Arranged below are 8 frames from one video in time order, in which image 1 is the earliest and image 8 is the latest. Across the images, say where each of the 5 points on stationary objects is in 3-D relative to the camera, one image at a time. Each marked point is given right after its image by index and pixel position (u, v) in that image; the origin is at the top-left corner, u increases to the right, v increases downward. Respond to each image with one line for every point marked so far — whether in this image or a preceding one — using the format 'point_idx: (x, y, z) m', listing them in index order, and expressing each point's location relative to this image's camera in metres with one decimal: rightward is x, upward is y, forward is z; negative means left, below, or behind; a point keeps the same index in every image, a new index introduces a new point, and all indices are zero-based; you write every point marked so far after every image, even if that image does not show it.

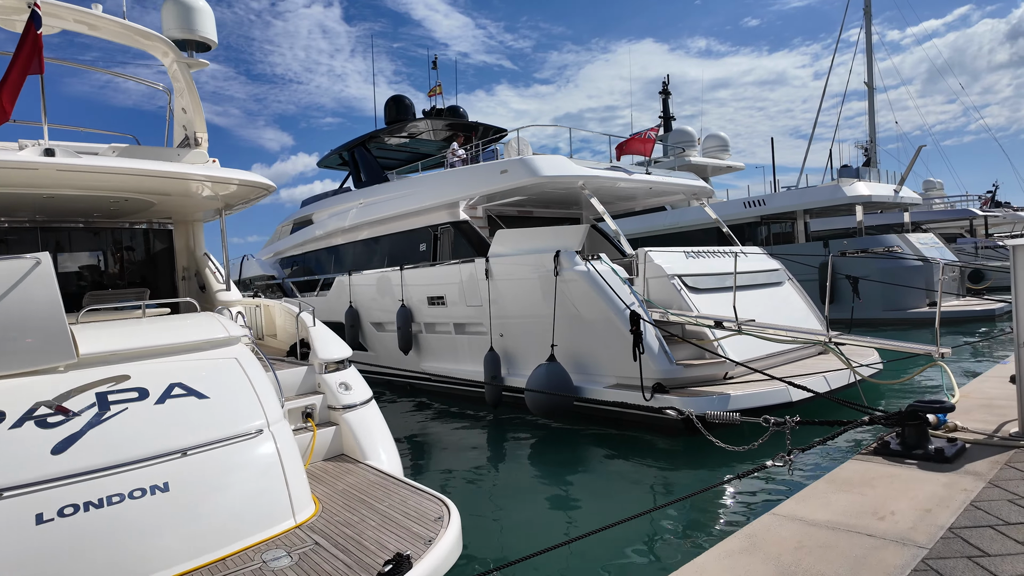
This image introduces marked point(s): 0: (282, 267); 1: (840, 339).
0: (-4.9, +0.5, +13.0) m
1: (+2.6, -0.4, +4.9) m
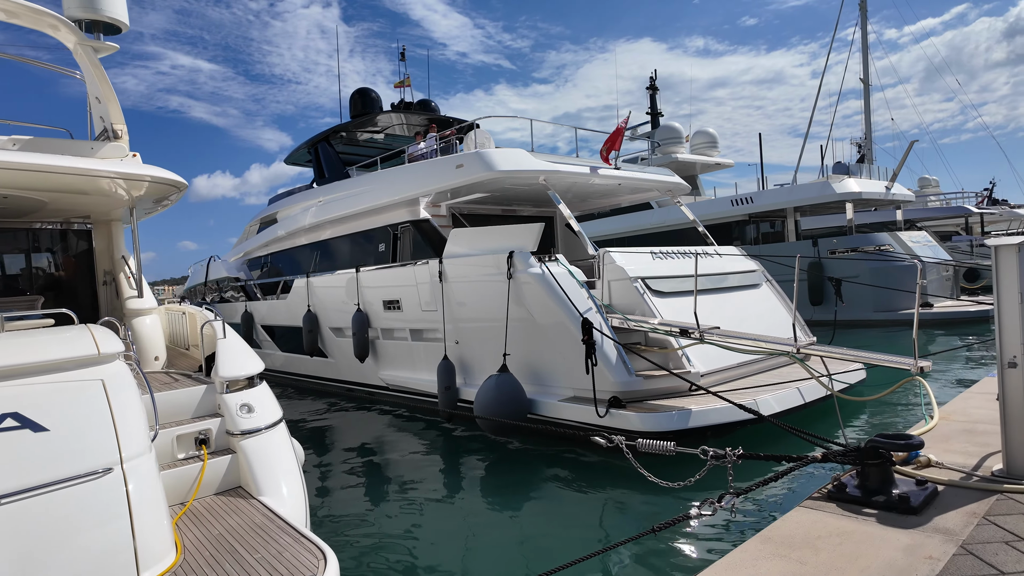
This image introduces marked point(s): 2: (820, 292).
0: (-5.4, +0.4, +12.5) m
1: (+2.1, -0.4, +4.4) m
2: (+7.1, -0.1, +14.0) m
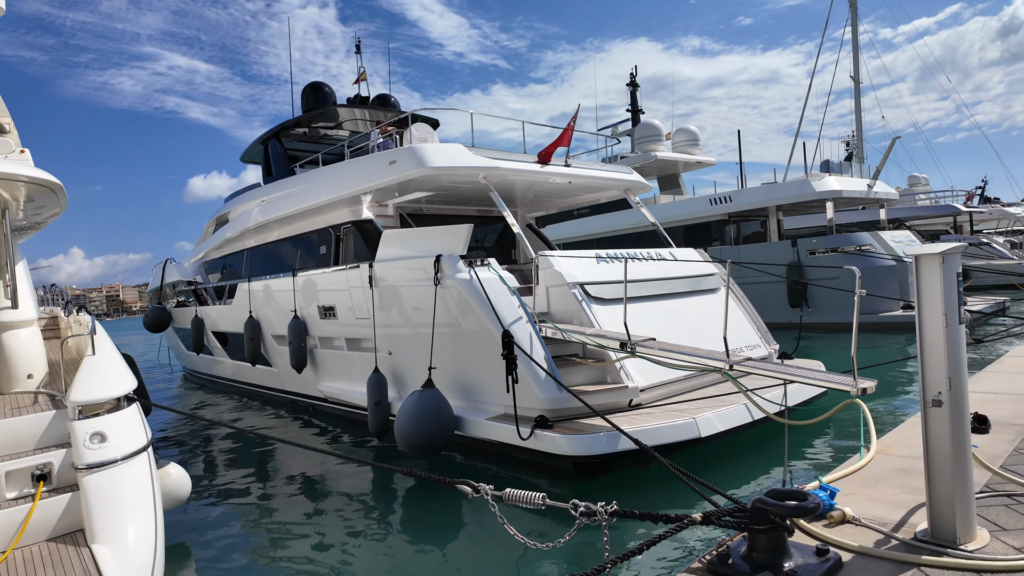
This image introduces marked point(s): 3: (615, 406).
0: (-6.1, +0.3, +12.0) m
1: (+1.5, -0.5, +3.9) m
2: (+6.4, -0.2, +13.5) m
3: (+0.8, -0.9, +4.8) m
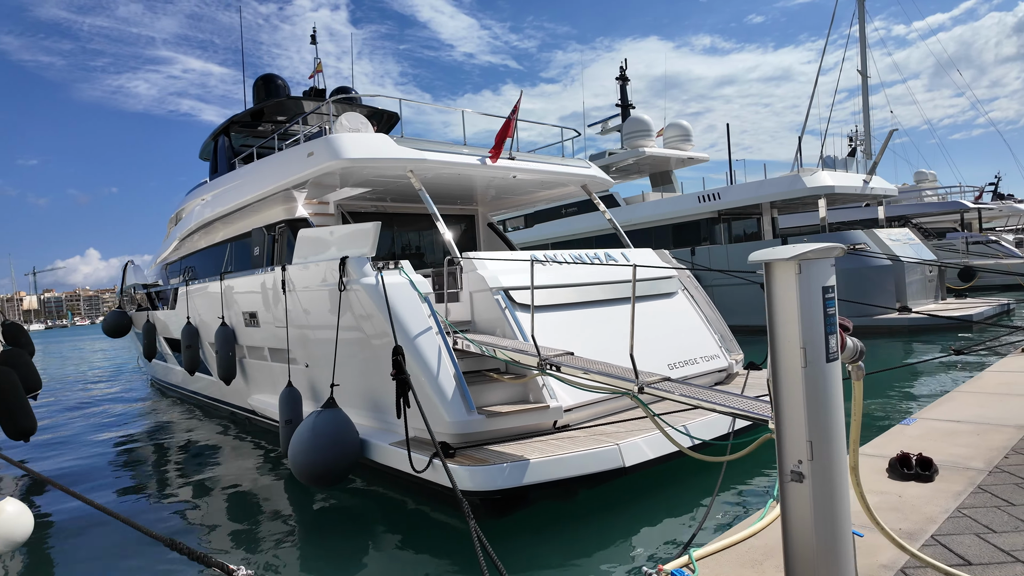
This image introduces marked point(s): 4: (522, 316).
0: (-6.6, +0.3, +11.5) m
1: (+0.8, -0.5, +3.3) m
2: (+5.9, -0.2, +12.8) m
3: (+0.2, -1.0, +4.3) m
4: (+0.1, -0.2, +4.7) m
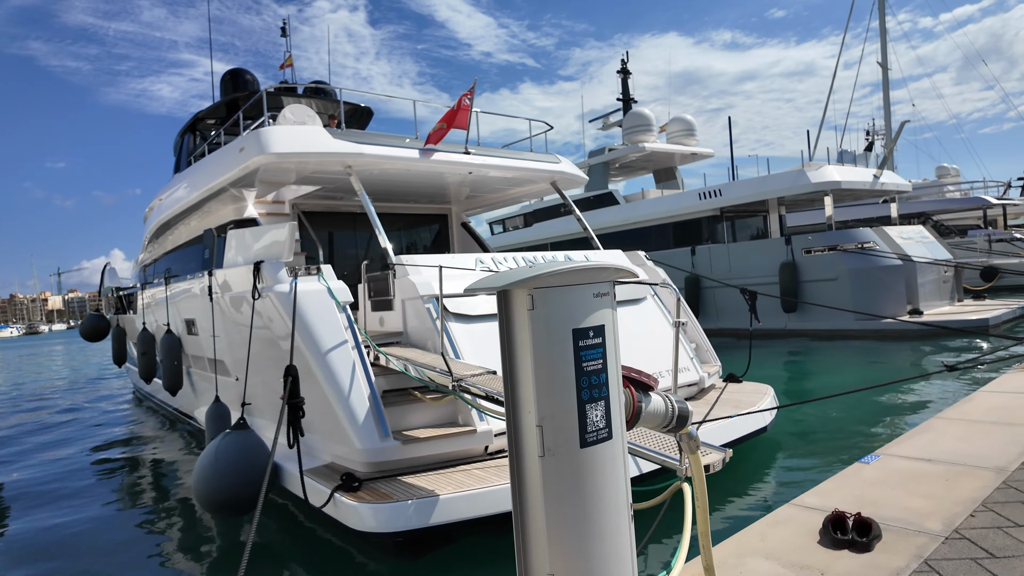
0: (-6.9, +0.2, +11.2) m
1: (+0.3, -0.6, +2.8) m
2: (+5.6, -0.2, +12.2) m
3: (-0.3, -1.0, +3.8) m
4: (-0.4, -0.3, +4.2) m
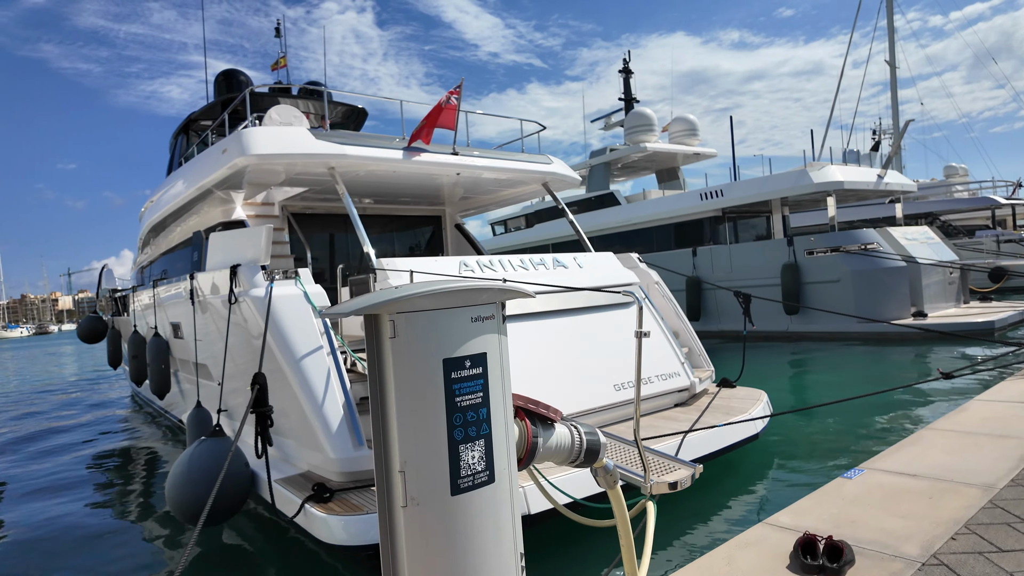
0: (-6.9, +0.2, +11.2) m
1: (+0.2, -0.6, +2.7) m
2: (+5.6, -0.2, +12.0) m
3: (-0.4, -1.1, +3.7) m
4: (-0.5, -0.3, +4.1) m
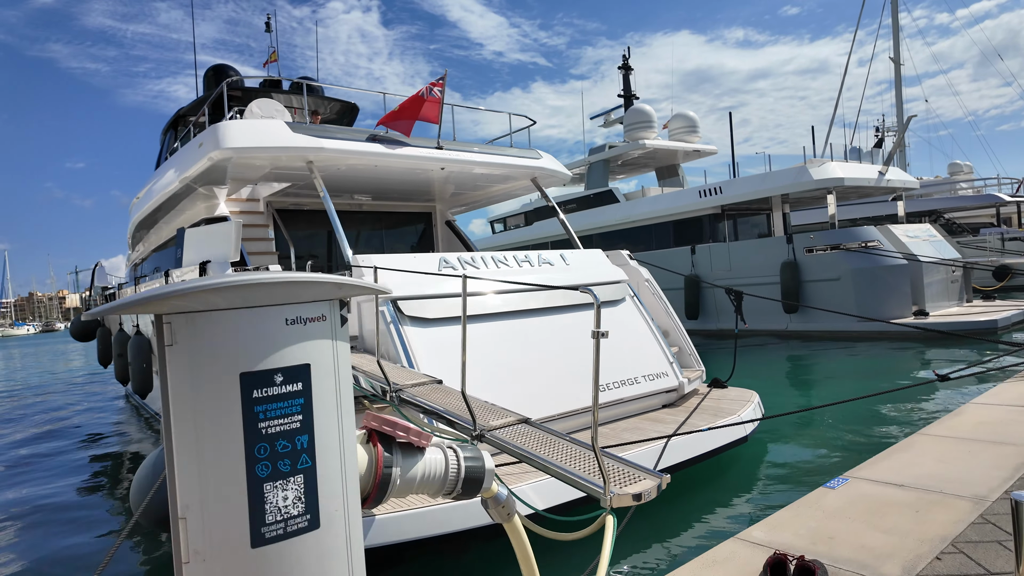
0: (-7.0, +0.2, +11.1) m
1: (0.0, -0.6, +2.6) m
2: (+5.5, -0.2, +11.8) m
3: (-0.6, -1.0, +3.5) m
4: (-0.7, -0.3, +4.0) m
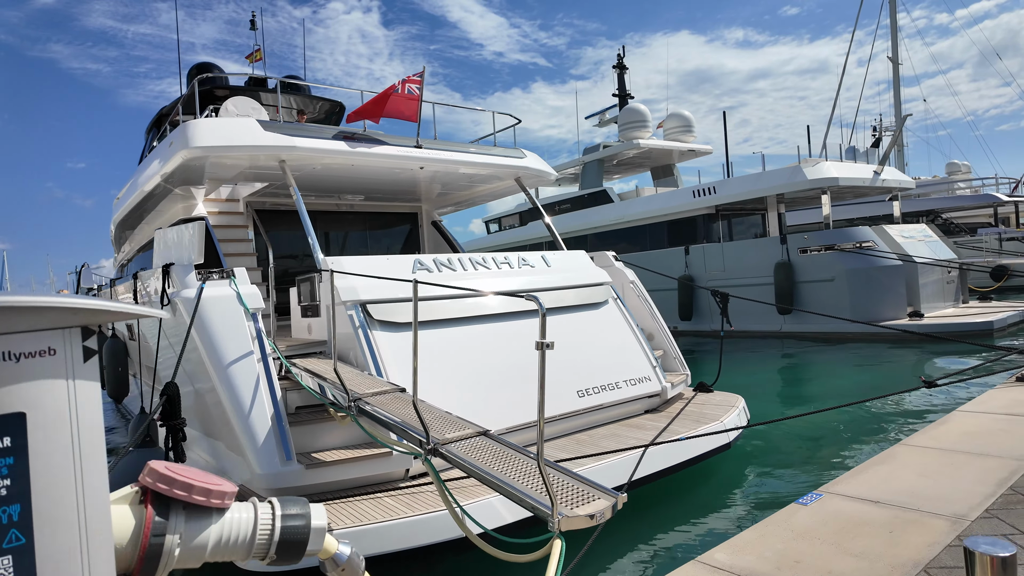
0: (-7.2, +0.2, +10.9) m
1: (-0.2, -0.6, +2.4) m
2: (+5.3, -0.2, +11.7) m
3: (-0.7, -1.1, +3.4) m
4: (-0.8, -0.3, +3.9) m
